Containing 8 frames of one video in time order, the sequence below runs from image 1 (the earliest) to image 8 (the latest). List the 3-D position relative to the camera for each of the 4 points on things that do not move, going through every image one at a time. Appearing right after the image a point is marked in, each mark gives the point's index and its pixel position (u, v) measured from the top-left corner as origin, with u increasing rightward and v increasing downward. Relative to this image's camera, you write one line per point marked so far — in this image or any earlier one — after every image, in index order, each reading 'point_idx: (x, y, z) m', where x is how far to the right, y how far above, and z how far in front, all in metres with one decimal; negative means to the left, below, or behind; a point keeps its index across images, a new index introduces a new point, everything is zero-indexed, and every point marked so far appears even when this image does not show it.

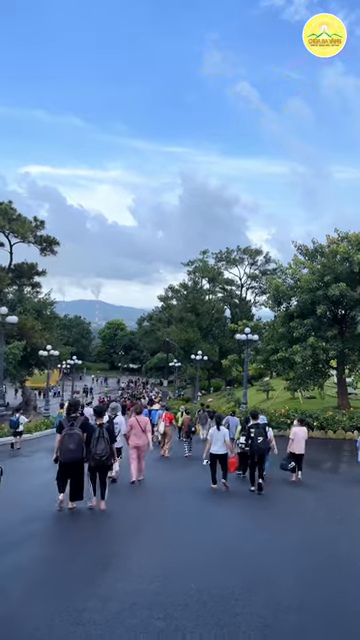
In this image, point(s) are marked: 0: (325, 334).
0: (+5.2, -0.5, +19.8) m
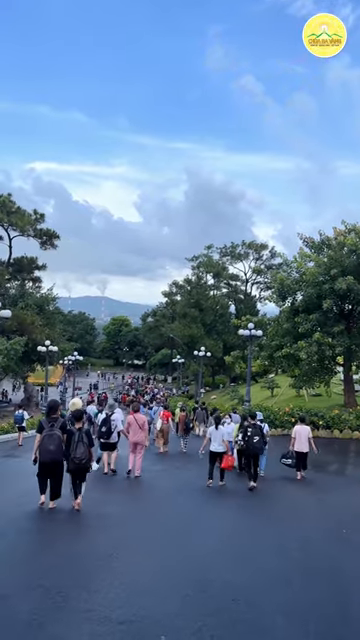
0: (+5.2, -0.4, +19.2) m
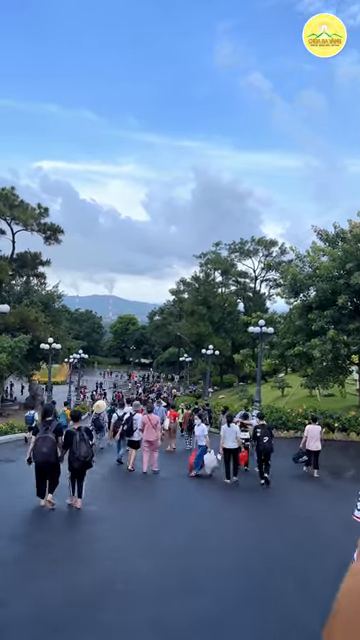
0: (+5.5, -0.2, +18.3) m
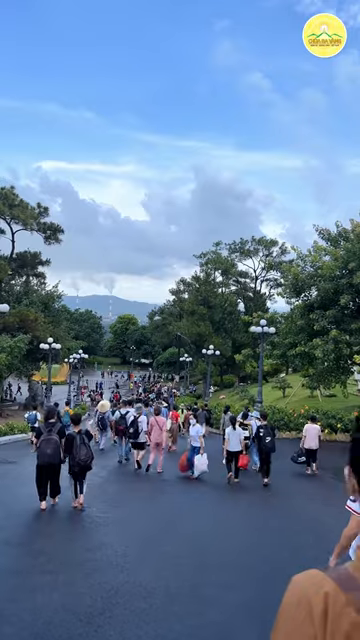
0: (+5.5, -0.2, +18.1) m
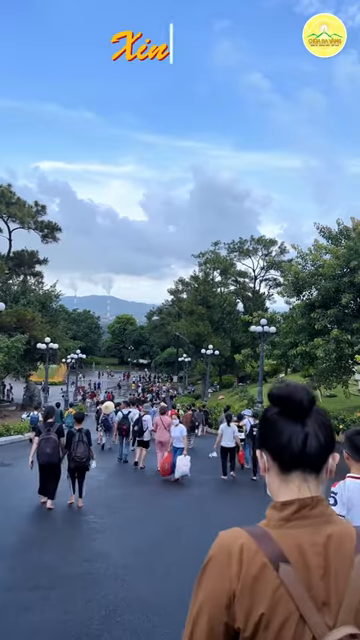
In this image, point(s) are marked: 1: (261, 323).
0: (+5.5, -0.2, +17.9) m
1: (+2.8, -0.1, +19.3) m
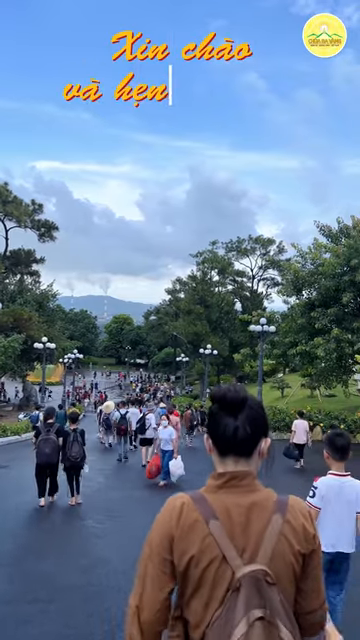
0: (+5.4, -0.2, +17.7) m
1: (+2.8, -0.1, +19.1) m
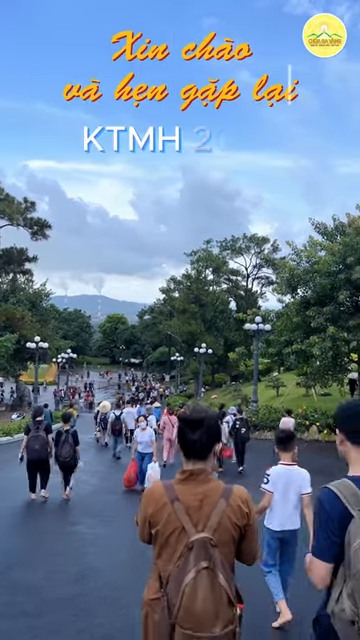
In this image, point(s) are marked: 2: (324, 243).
0: (+5.3, -0.1, +17.6) m
1: (+2.6, 0.0, +18.9) m
2: (+4.9, +2.6, +18.9) m
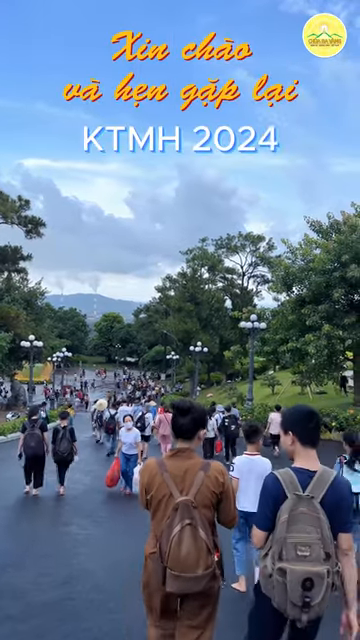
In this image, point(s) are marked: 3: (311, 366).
0: (+5.1, -0.1, +17.6) m
1: (+2.4, 0.0, +18.9) m
2: (+4.7, +2.7, +18.8) m
3: (+4.2, -1.4, +17.9) m
